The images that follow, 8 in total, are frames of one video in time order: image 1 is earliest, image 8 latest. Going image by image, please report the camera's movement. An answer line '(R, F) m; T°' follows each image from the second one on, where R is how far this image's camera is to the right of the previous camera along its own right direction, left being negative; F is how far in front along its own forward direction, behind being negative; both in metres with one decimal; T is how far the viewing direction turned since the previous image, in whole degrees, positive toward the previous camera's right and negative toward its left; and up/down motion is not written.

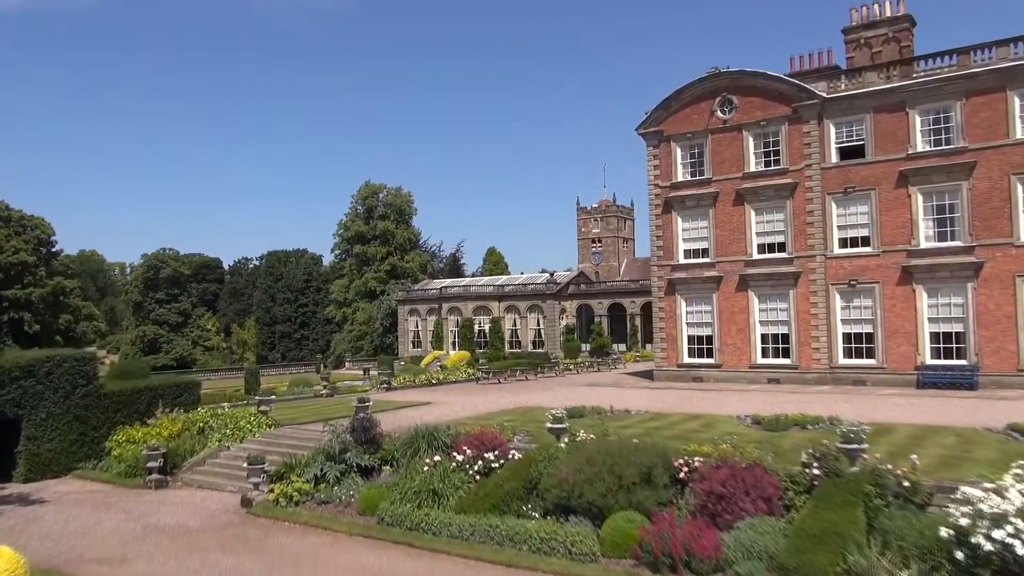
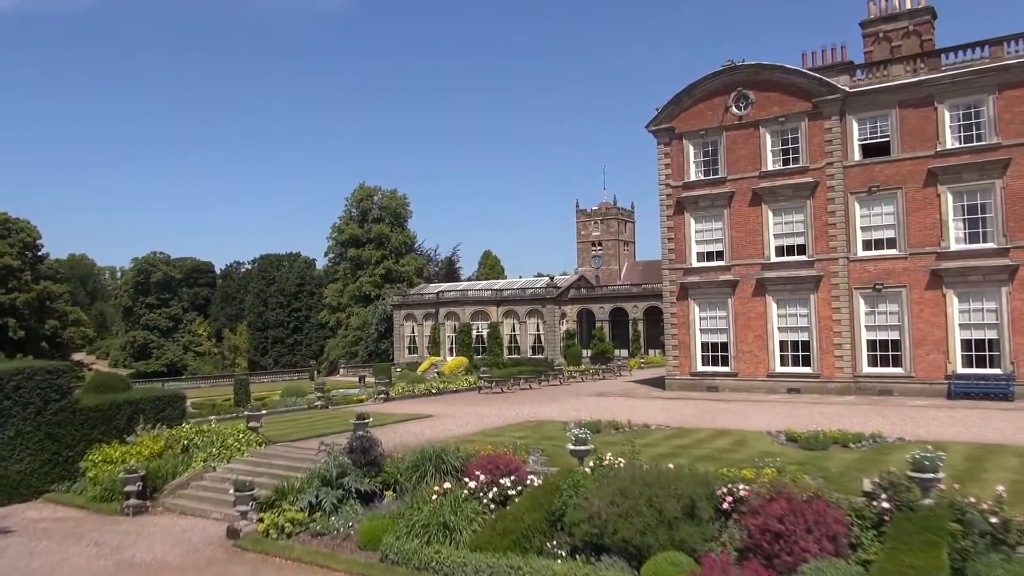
(-0.4, +1.4) m; 0°
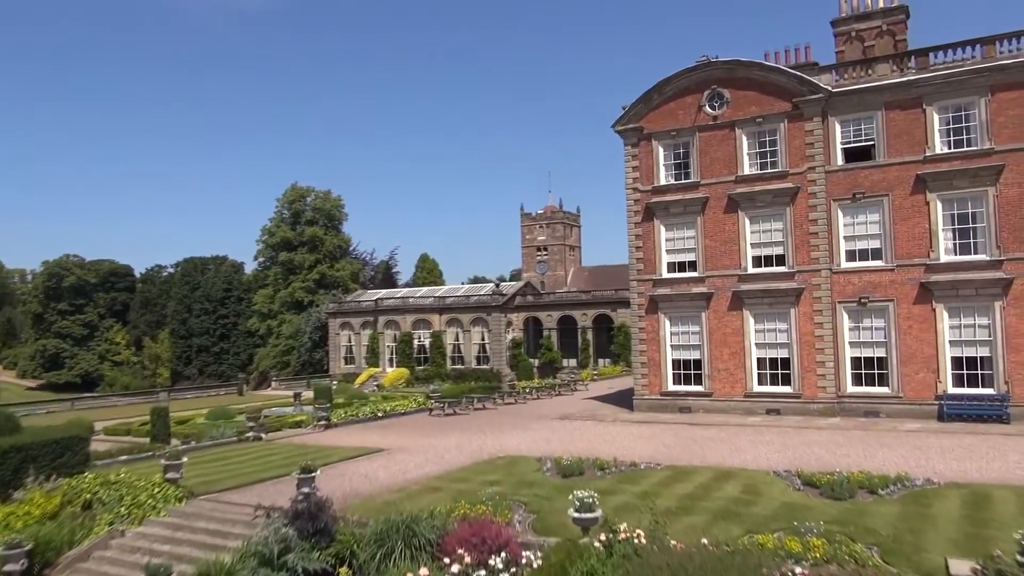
(-0.7, +2.3) m; +5°
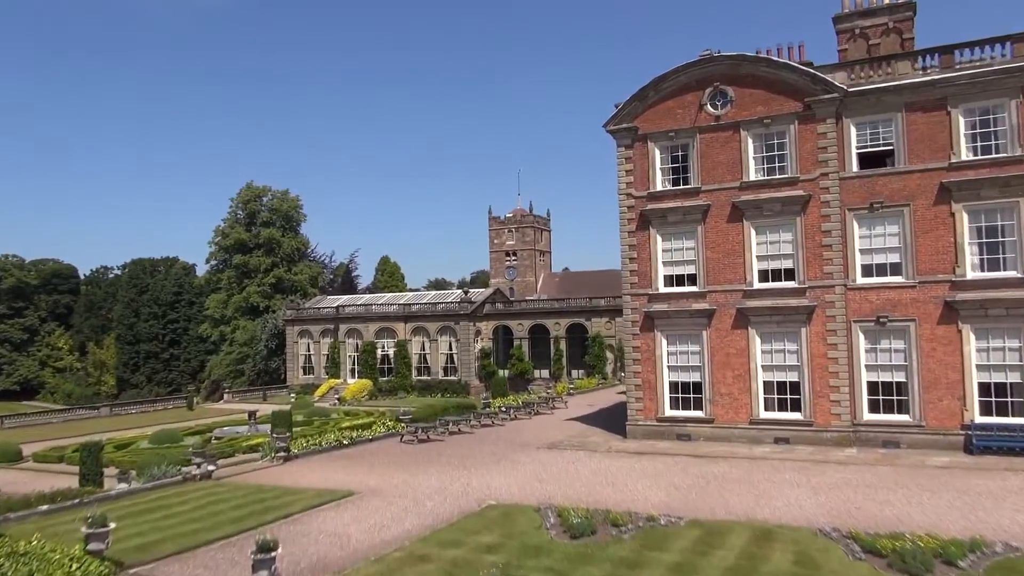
(-0.7, +2.3) m; +3°
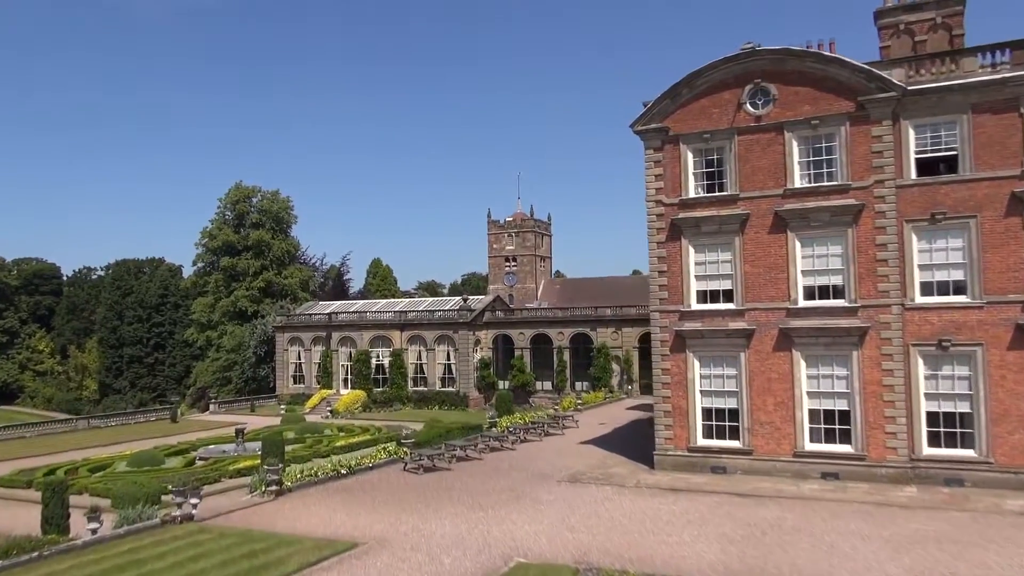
(-0.7, +2.1) m; +1°
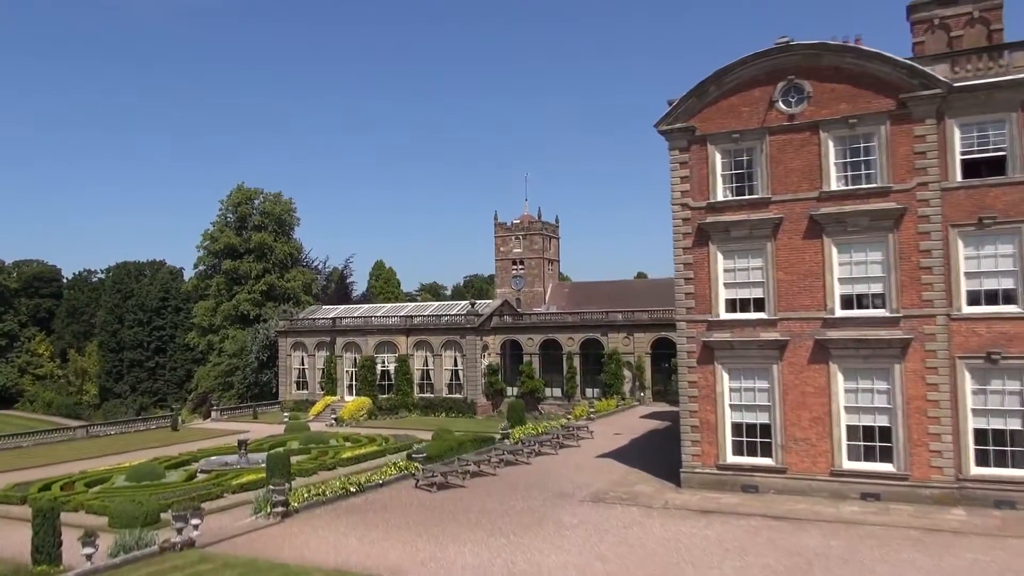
(-0.4, +1.0) m; 0°
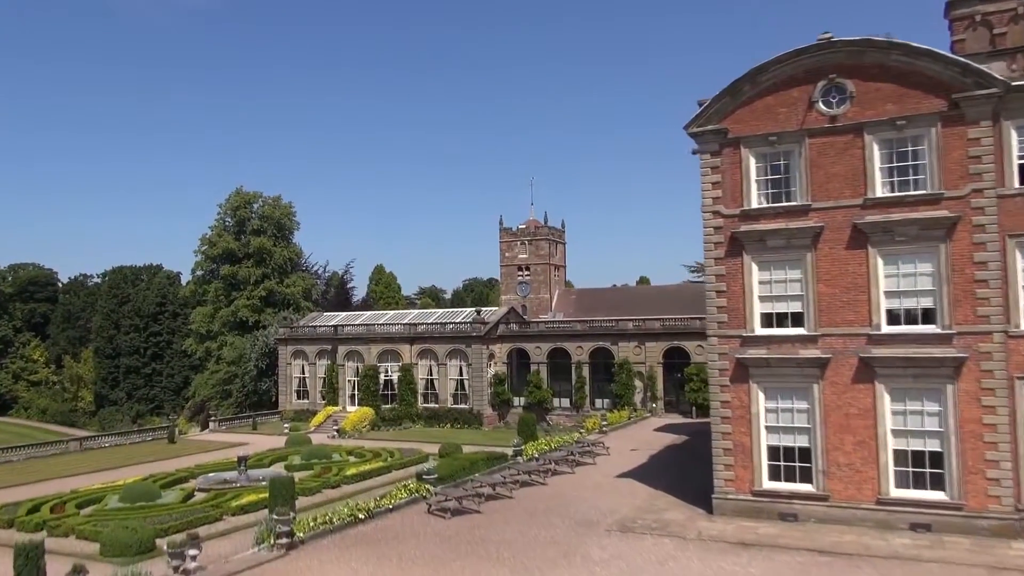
(-0.5, +1.2) m; 0°
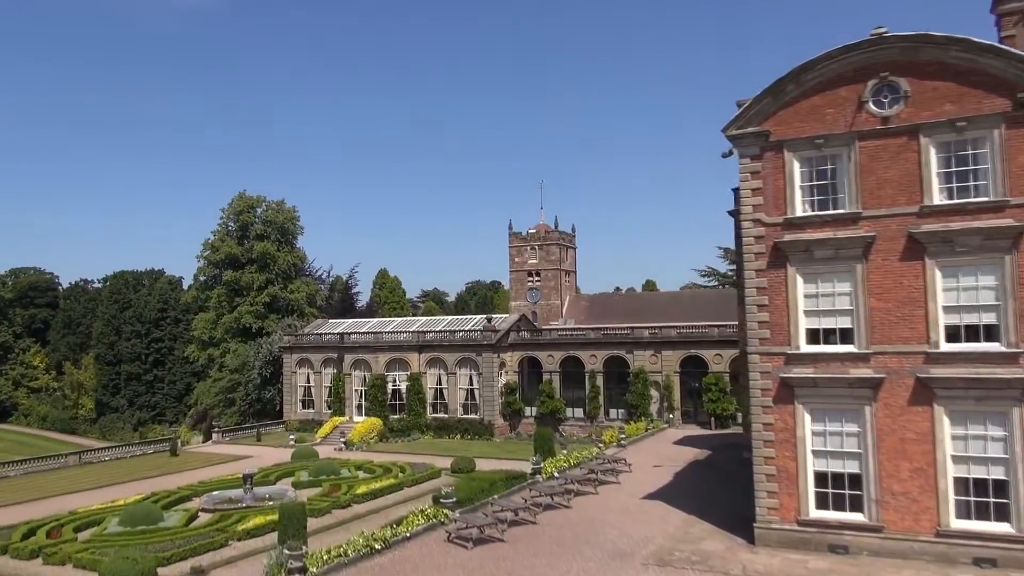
(-0.5, +1.2) m; 0°
